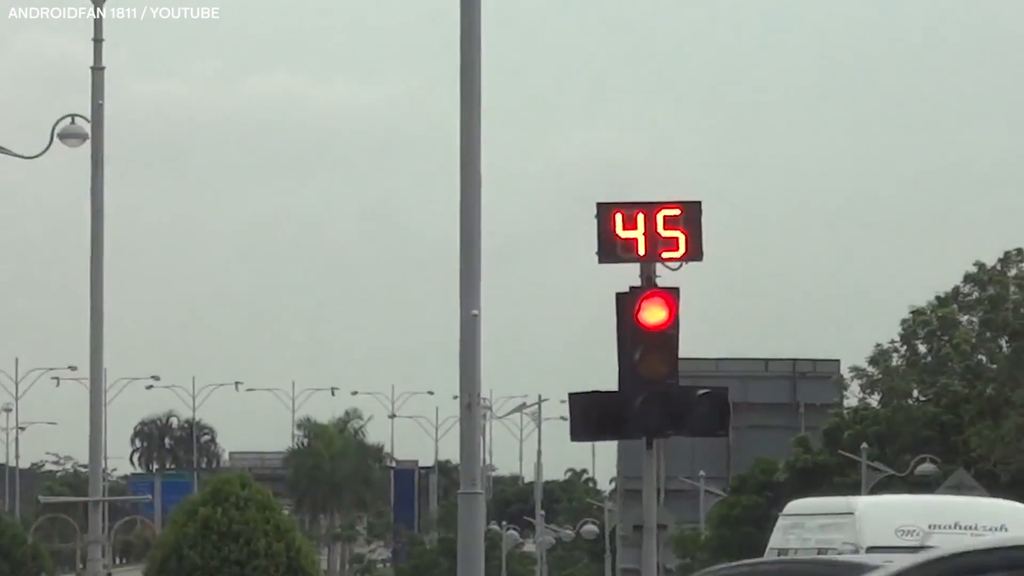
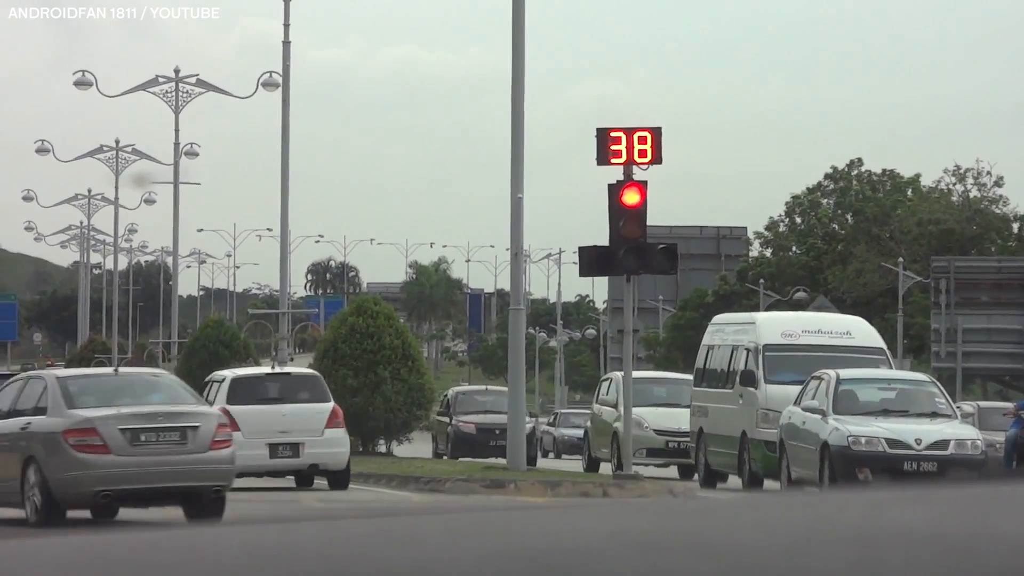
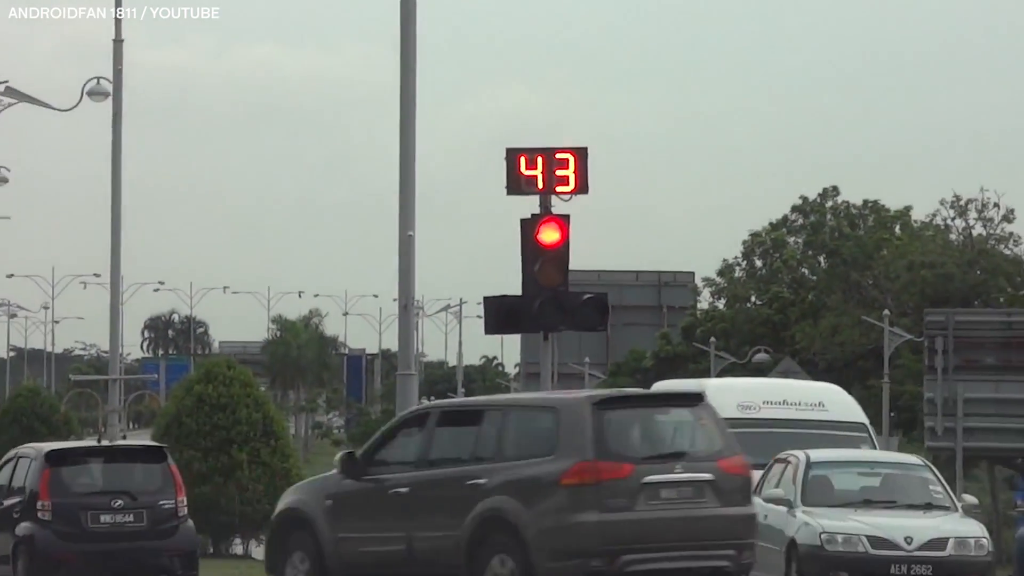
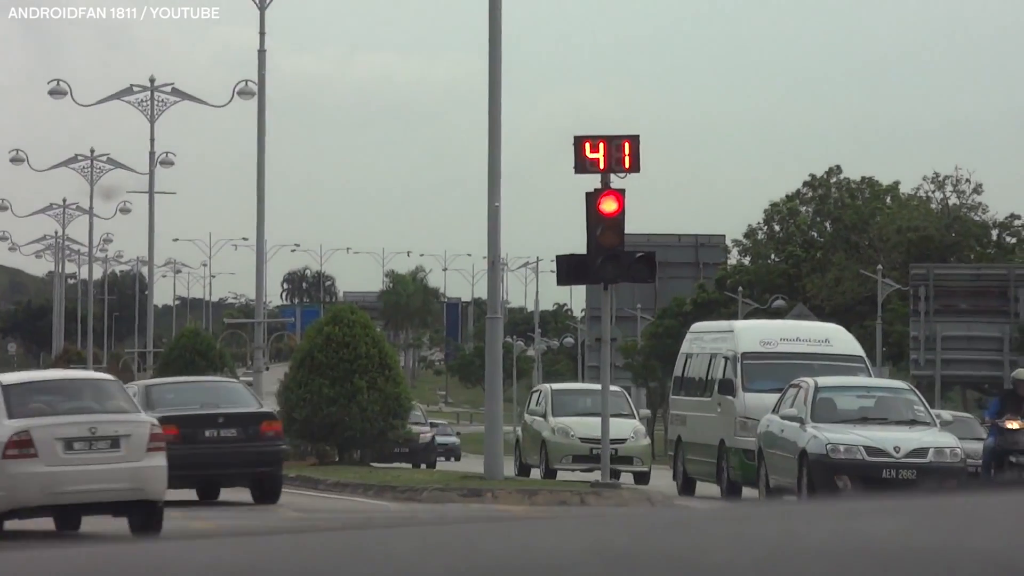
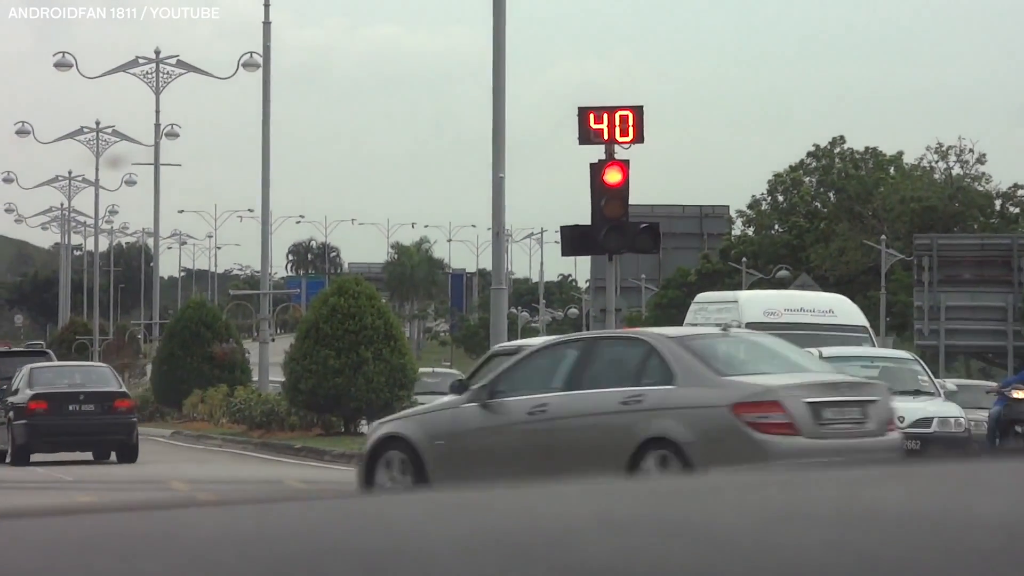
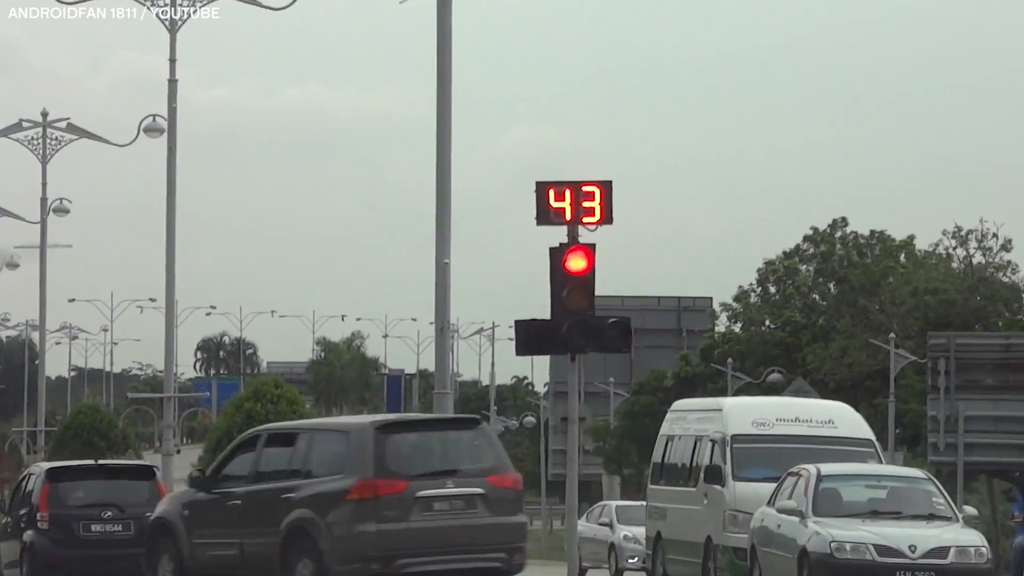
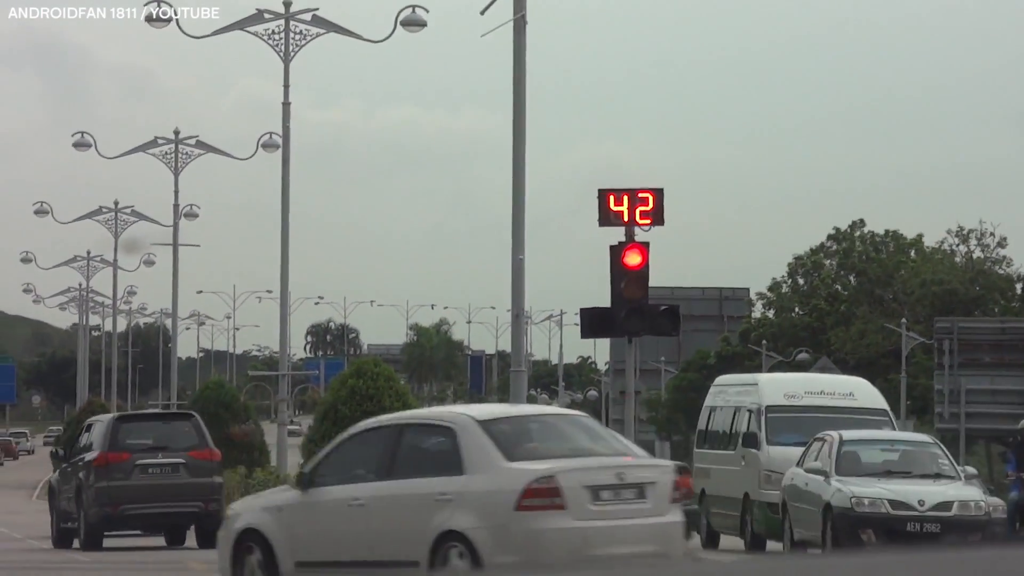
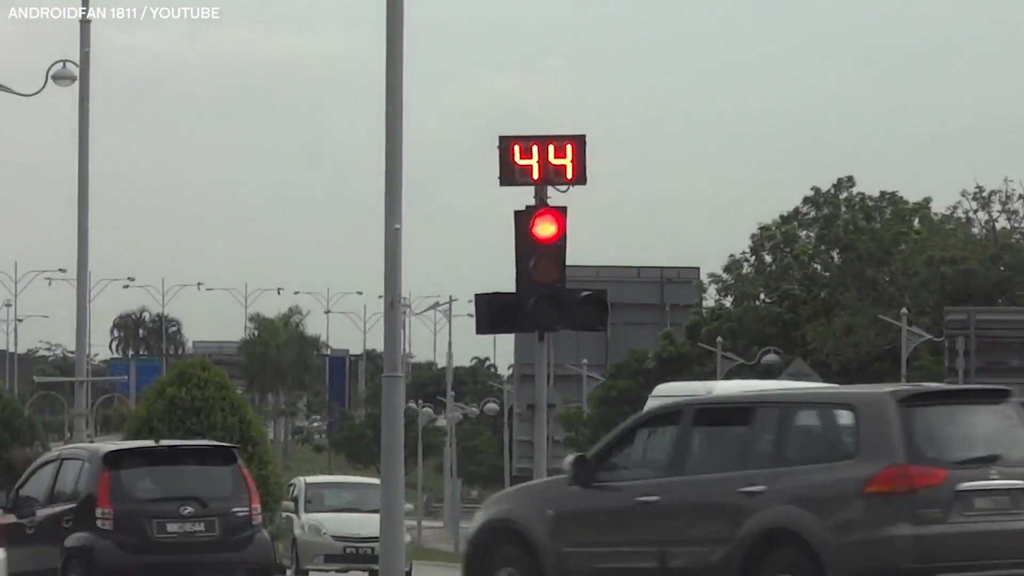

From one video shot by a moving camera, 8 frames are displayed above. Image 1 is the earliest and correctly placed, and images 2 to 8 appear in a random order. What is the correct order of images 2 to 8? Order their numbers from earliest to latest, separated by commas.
8, 3, 6, 7, 4, 5, 2
